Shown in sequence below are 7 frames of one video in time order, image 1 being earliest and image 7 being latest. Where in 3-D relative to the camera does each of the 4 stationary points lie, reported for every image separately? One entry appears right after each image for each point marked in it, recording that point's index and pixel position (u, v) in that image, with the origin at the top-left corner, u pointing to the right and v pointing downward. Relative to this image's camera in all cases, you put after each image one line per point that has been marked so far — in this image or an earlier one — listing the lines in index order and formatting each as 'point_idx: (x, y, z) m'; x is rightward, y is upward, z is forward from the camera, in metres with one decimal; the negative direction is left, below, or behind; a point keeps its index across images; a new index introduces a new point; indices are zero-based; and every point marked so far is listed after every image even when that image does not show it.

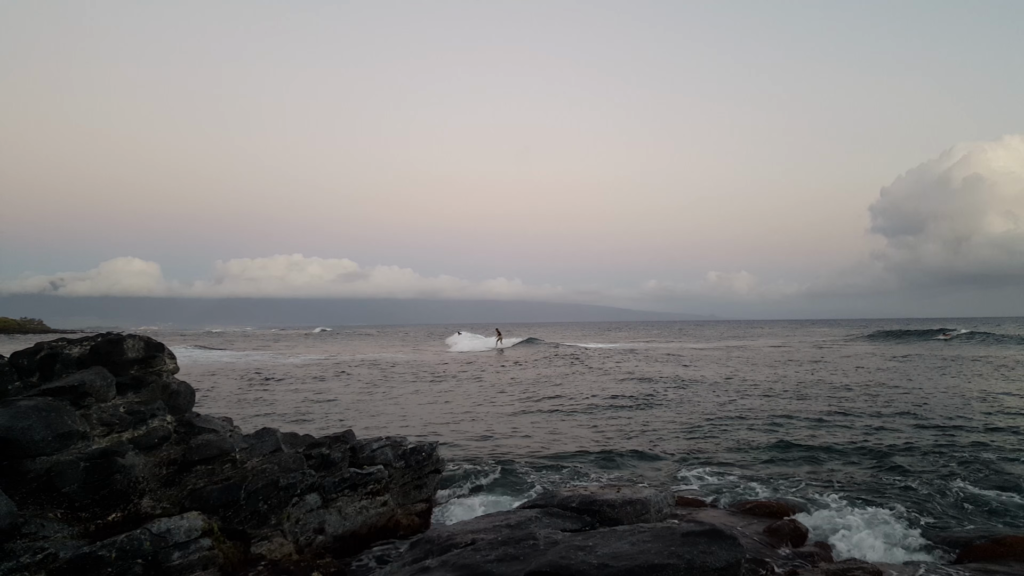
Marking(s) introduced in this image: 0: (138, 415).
0: (-9.3, -3.2, +12.7) m
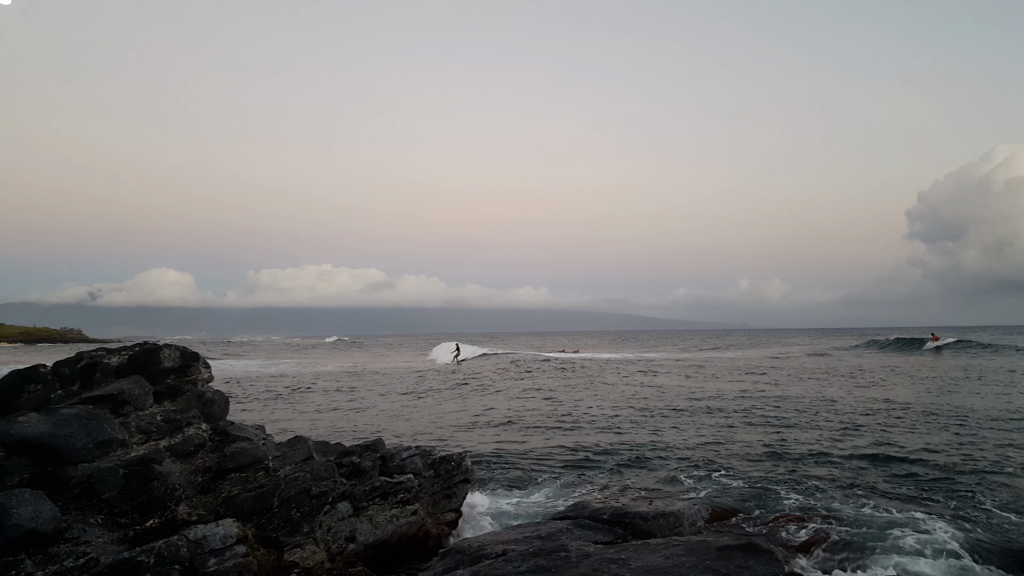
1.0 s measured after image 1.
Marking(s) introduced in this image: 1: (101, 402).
0: (-8.6, -3.4, +12.9) m
1: (-9.7, -2.7, +12.0) m
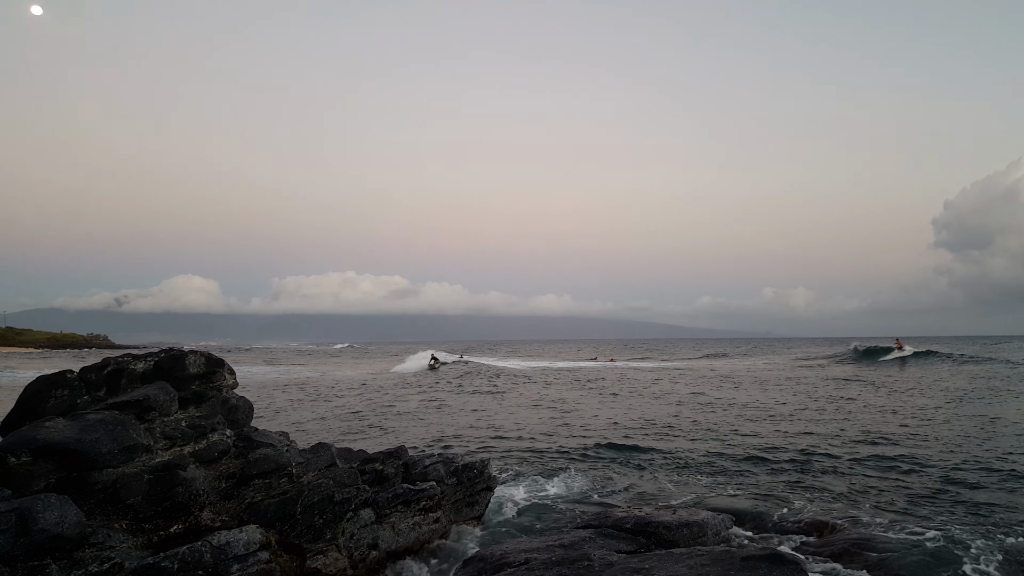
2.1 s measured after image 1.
0: (-8.1, -3.6, +13.0) m
1: (-9.2, -2.8, +12.1) m
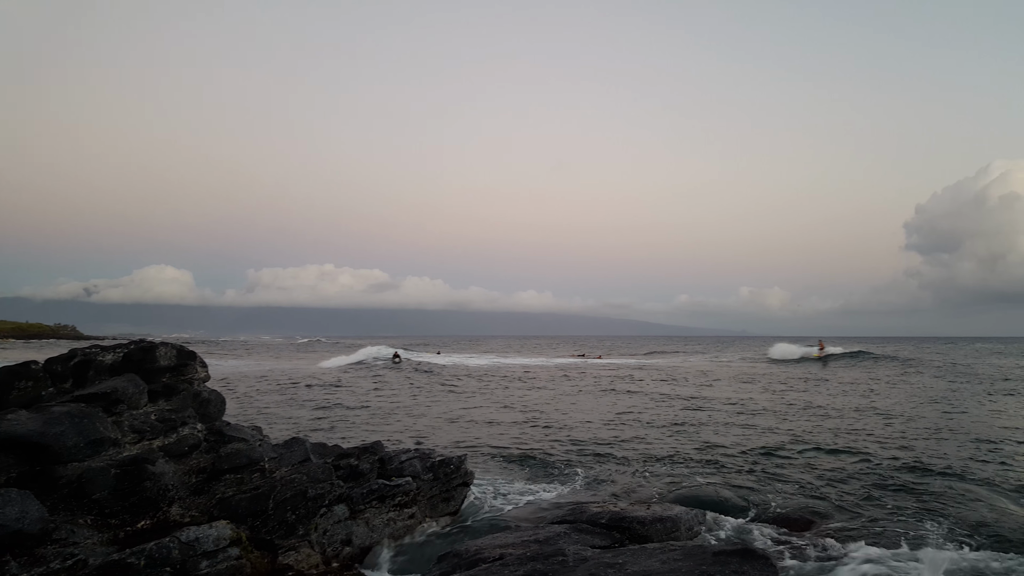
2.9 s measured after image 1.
0: (-8.6, -3.4, +12.7) m
1: (-9.7, -2.6, +11.8) m
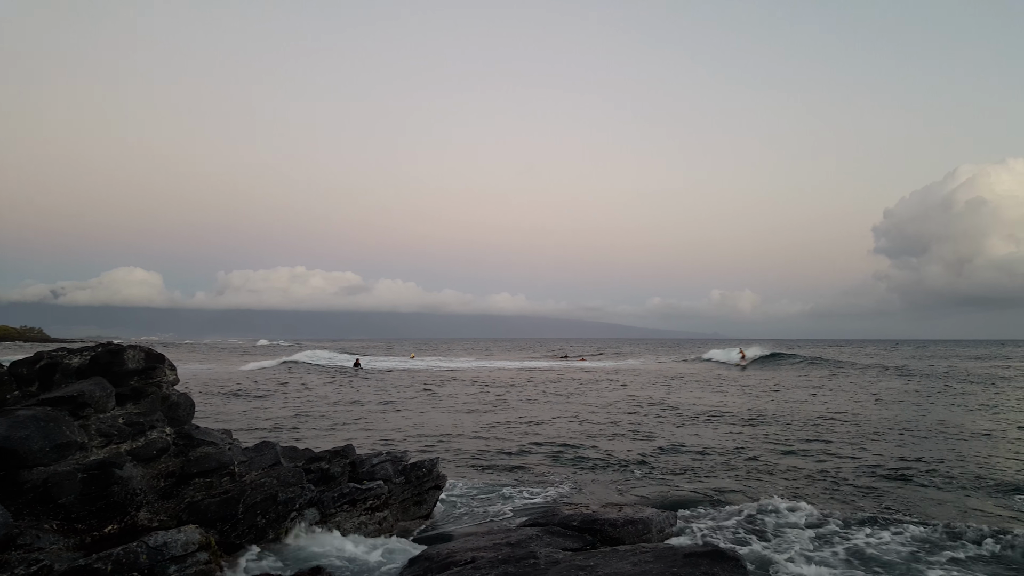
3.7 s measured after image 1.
0: (-9.3, -3.4, +12.6) m
1: (-10.4, -2.7, +11.7) m
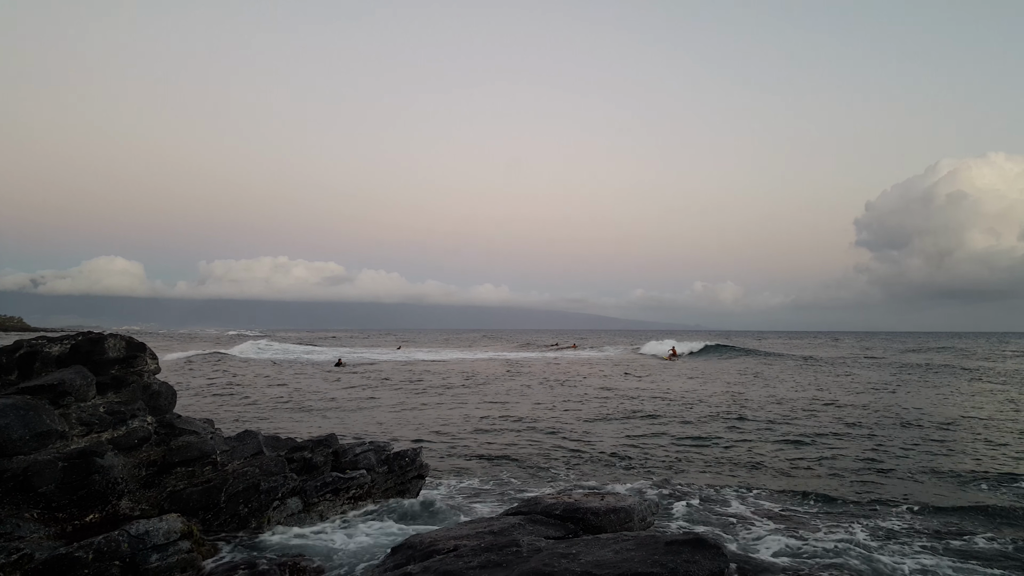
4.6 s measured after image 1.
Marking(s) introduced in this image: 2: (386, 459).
0: (-9.7, -3.1, +12.6) m
1: (-10.8, -2.4, +11.6) m
2: (-3.4, -4.8, +14.1) m
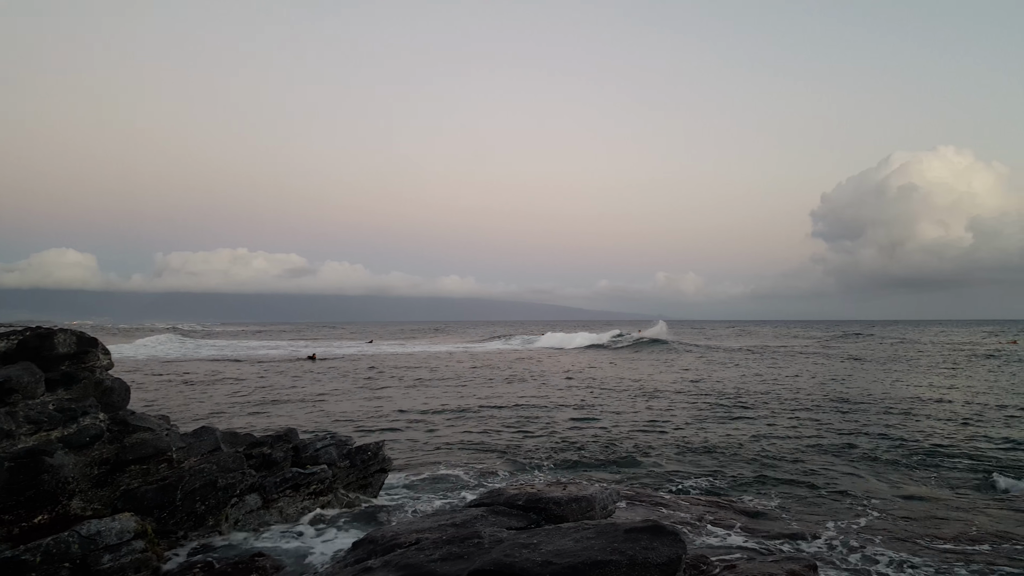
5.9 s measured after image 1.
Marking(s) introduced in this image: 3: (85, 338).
0: (-10.6, -3.0, +12.2) m
1: (-11.7, -2.3, +11.2) m
2: (-4.4, -4.6, +14.0) m
3: (-11.3, -1.4, +13.7) m
